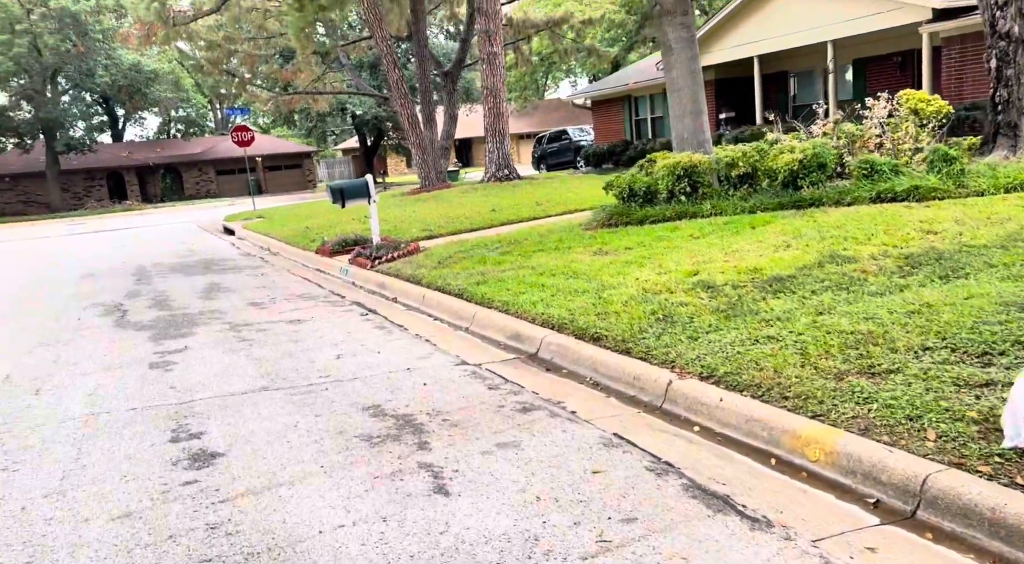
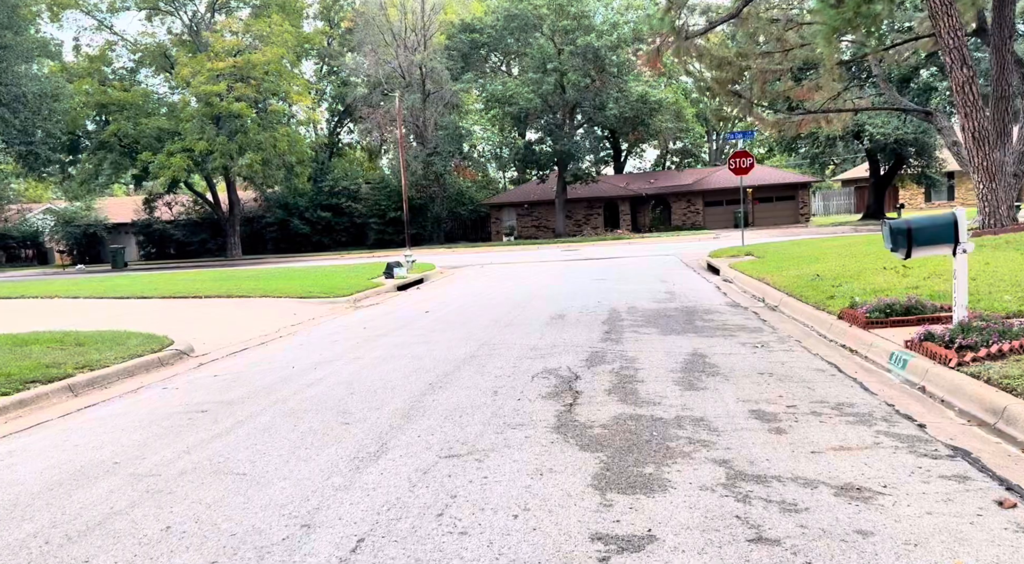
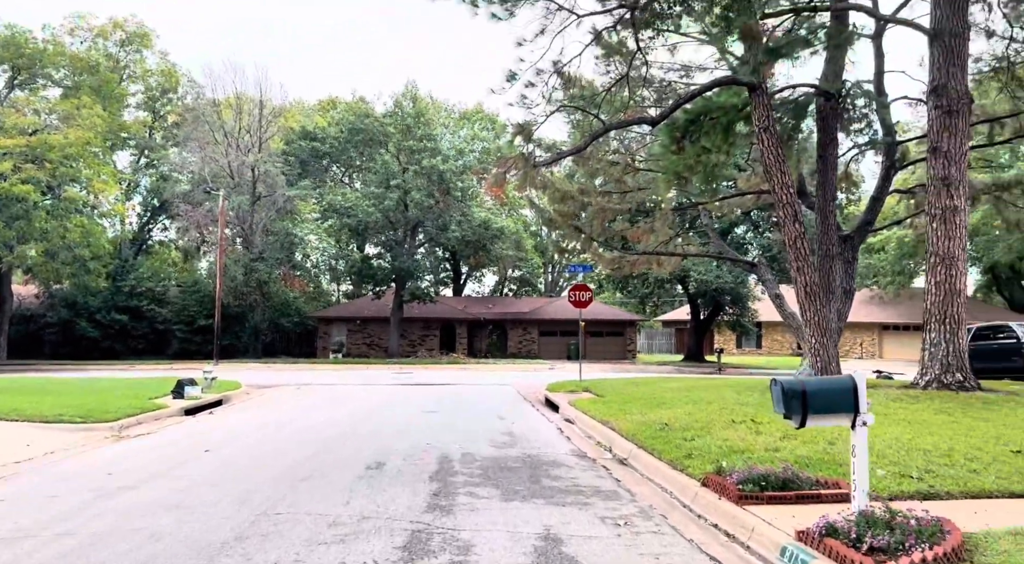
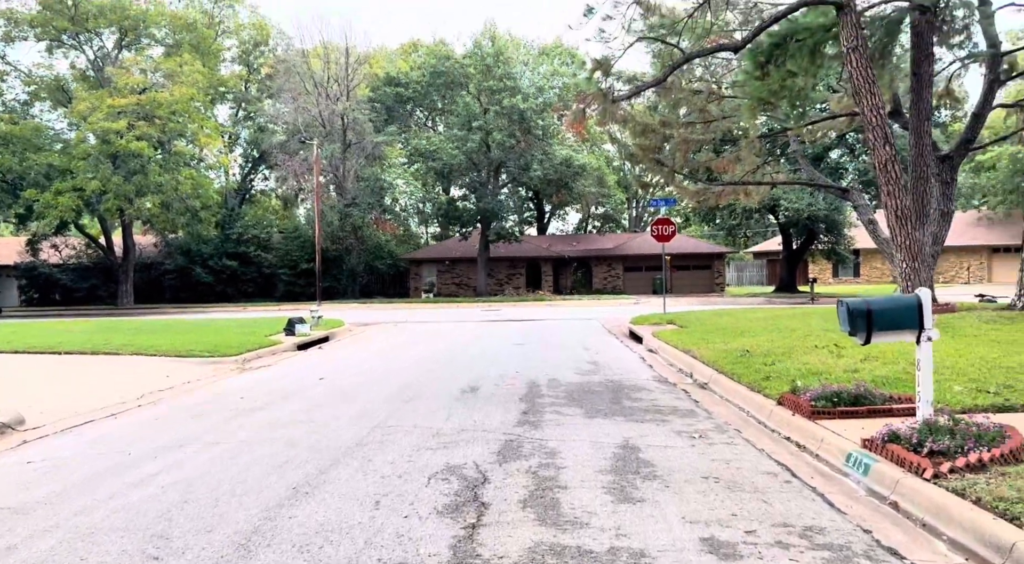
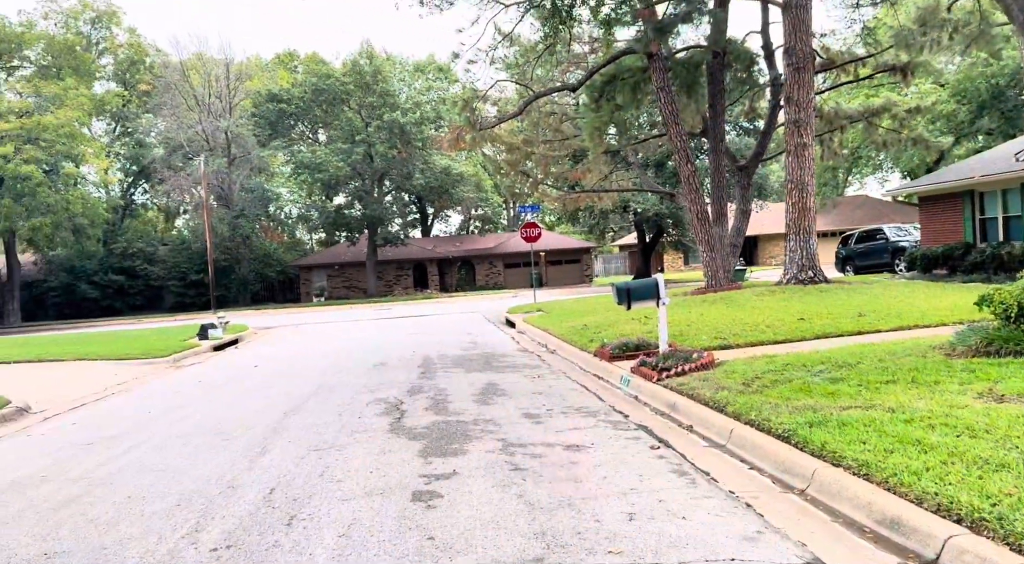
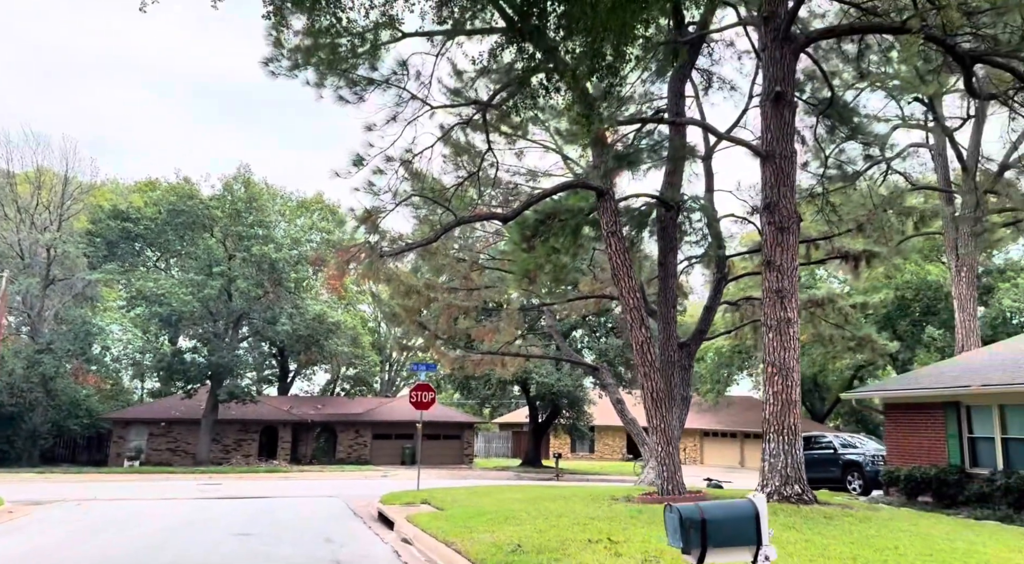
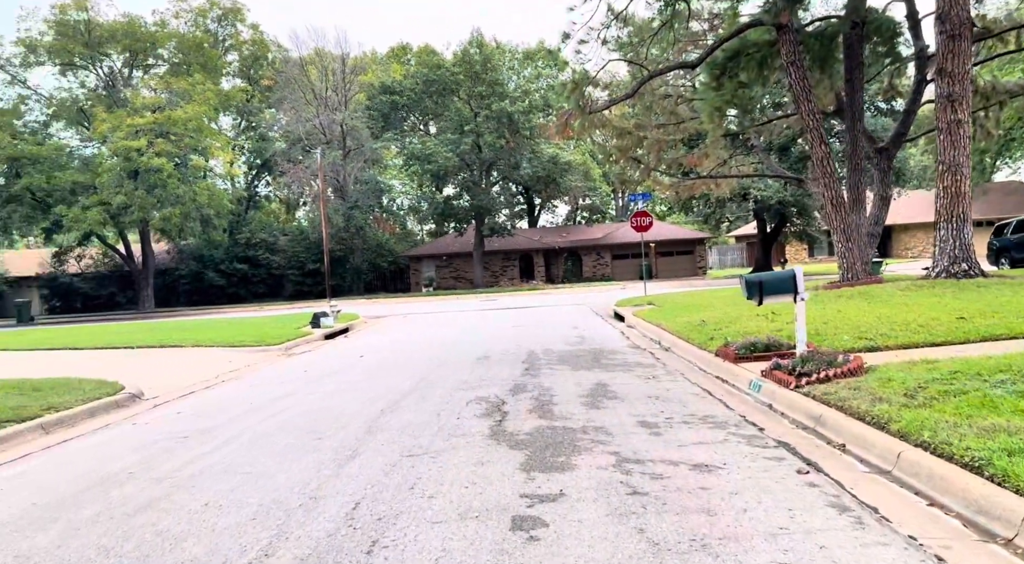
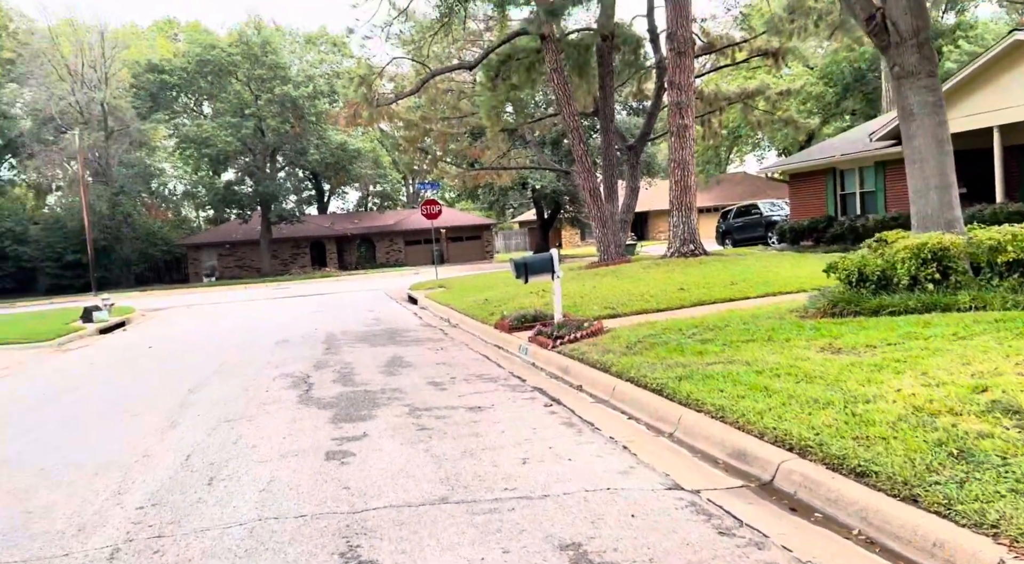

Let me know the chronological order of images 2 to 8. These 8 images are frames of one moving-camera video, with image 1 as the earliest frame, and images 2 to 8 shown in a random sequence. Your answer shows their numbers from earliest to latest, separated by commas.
8, 5, 7, 2, 4, 3, 6
